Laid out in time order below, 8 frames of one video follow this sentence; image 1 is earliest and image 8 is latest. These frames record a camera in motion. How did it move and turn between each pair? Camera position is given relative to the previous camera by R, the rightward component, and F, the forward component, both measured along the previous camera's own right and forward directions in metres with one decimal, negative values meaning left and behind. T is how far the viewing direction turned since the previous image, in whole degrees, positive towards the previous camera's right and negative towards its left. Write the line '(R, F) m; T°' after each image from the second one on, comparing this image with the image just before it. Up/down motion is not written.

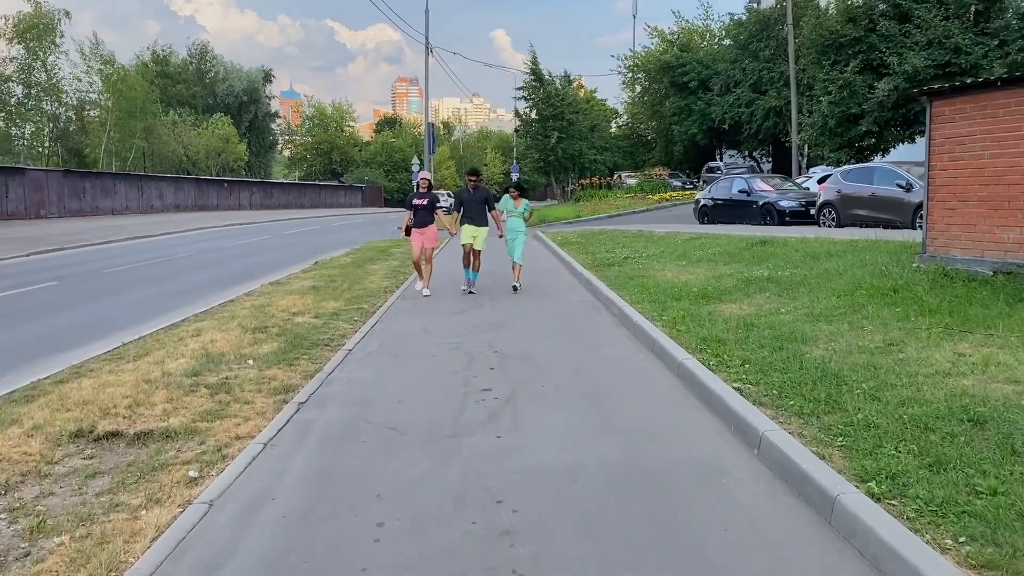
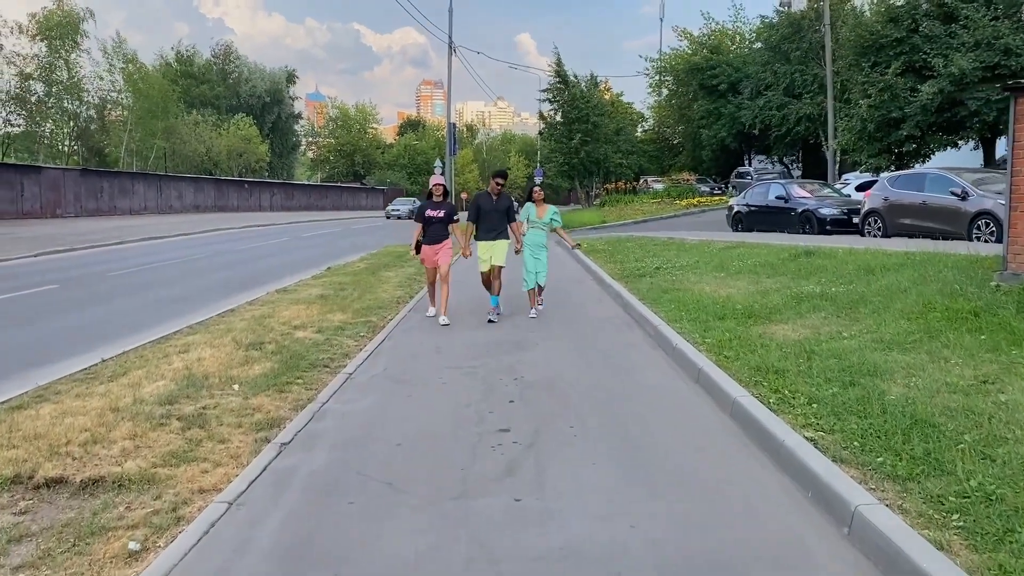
(0.0, +1.0) m; -2°
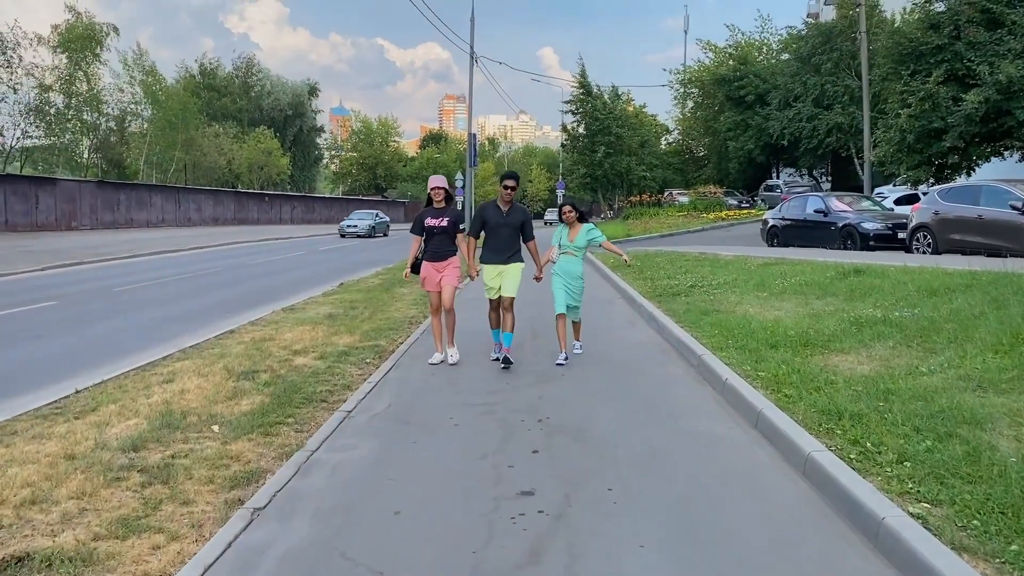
(0.0, +1.0) m; -1°
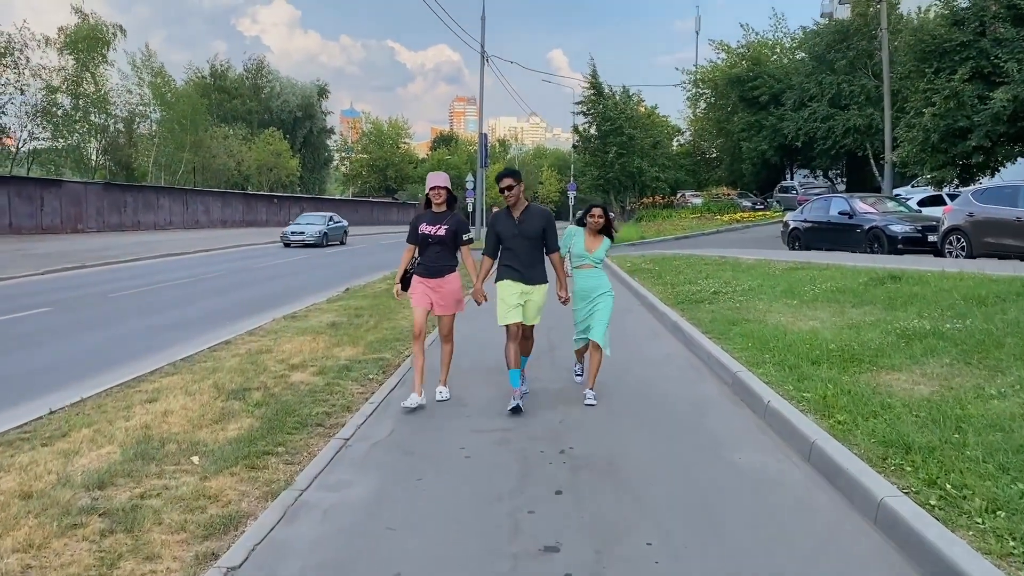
(-0.1, +0.7) m; -1°
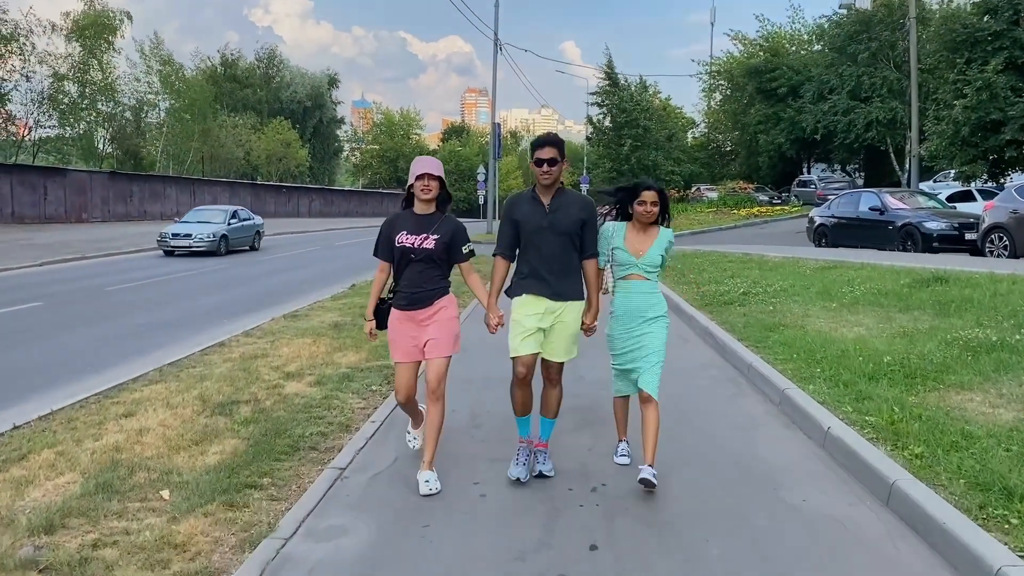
(-0.1, +0.8) m; -1°
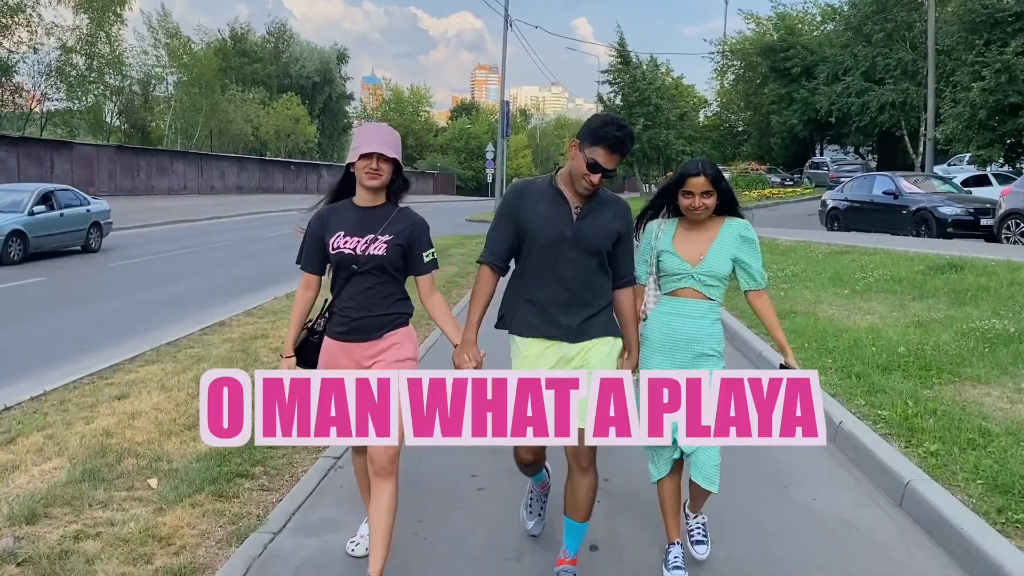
(0.0, +0.2) m; -1°
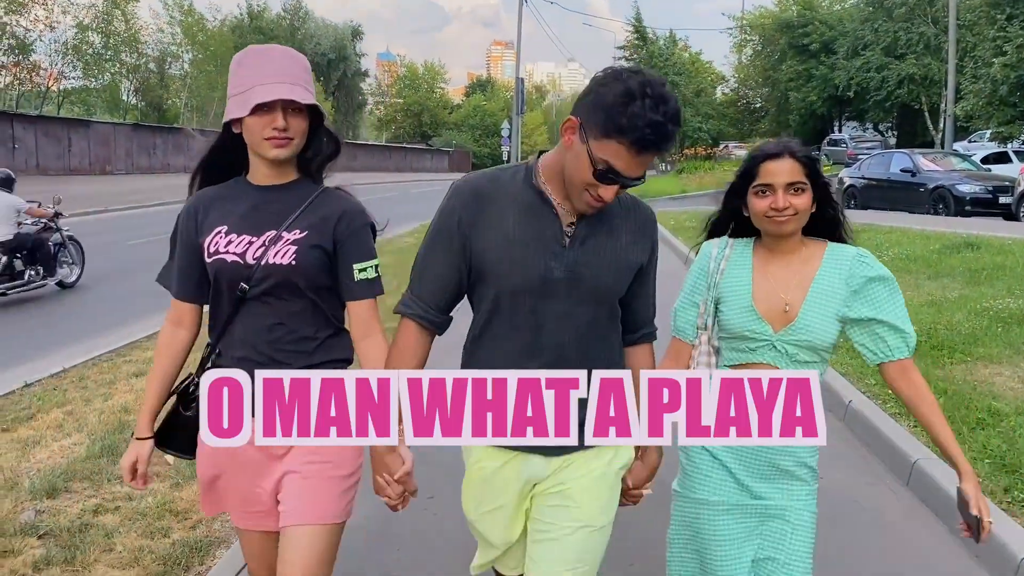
(0.0, 0.0) m; -1°
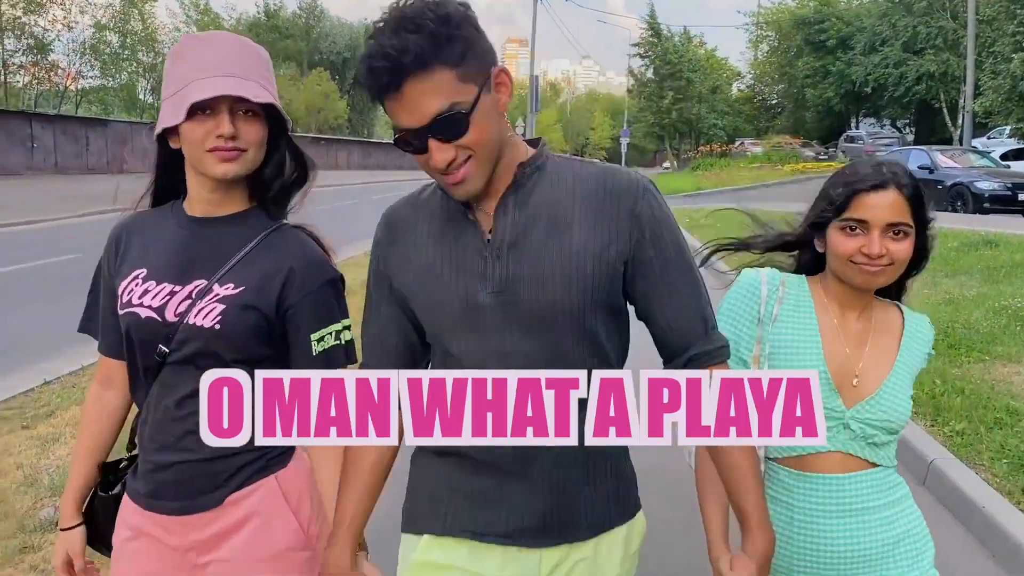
(0.0, 0.0) m; -1°
